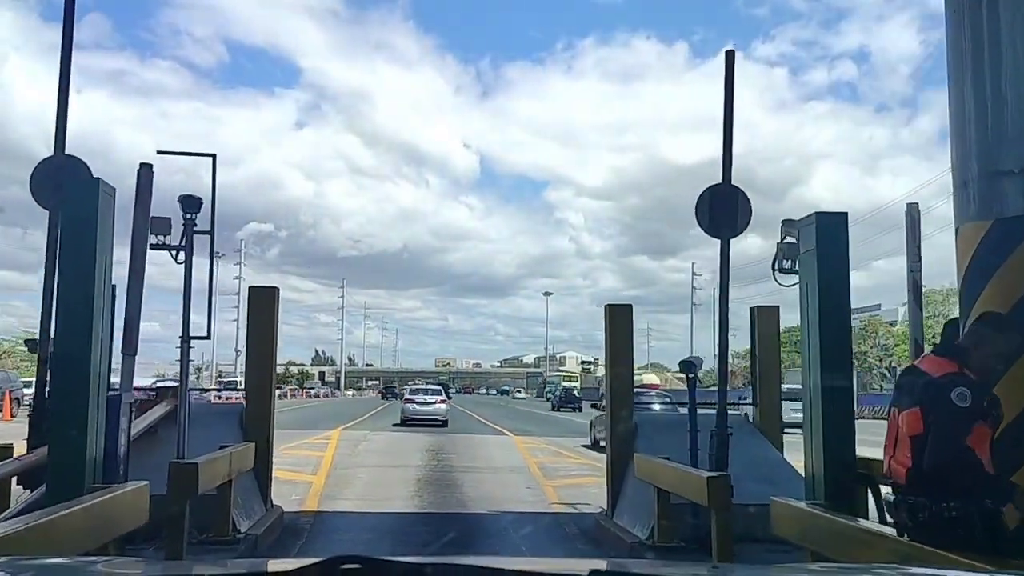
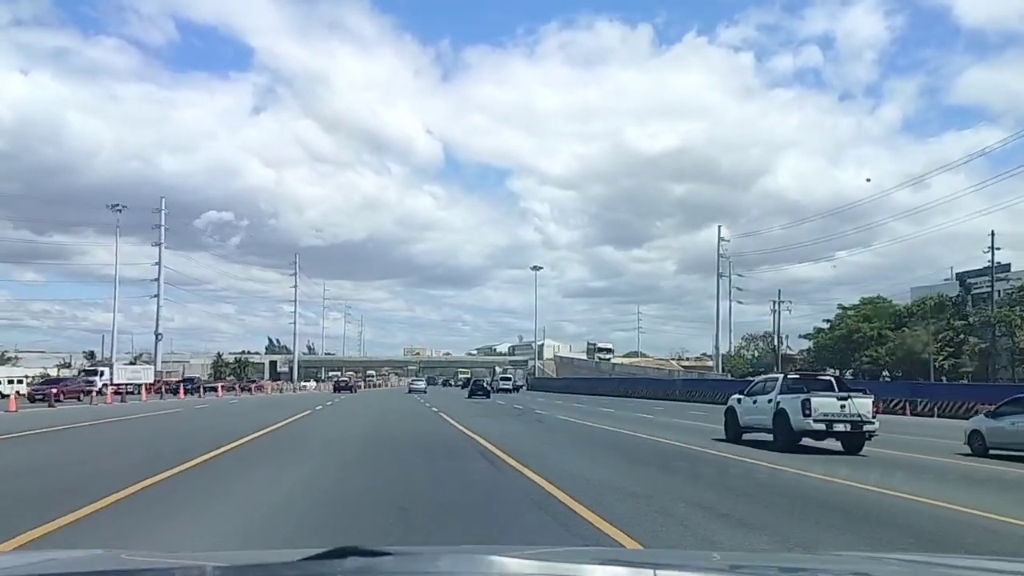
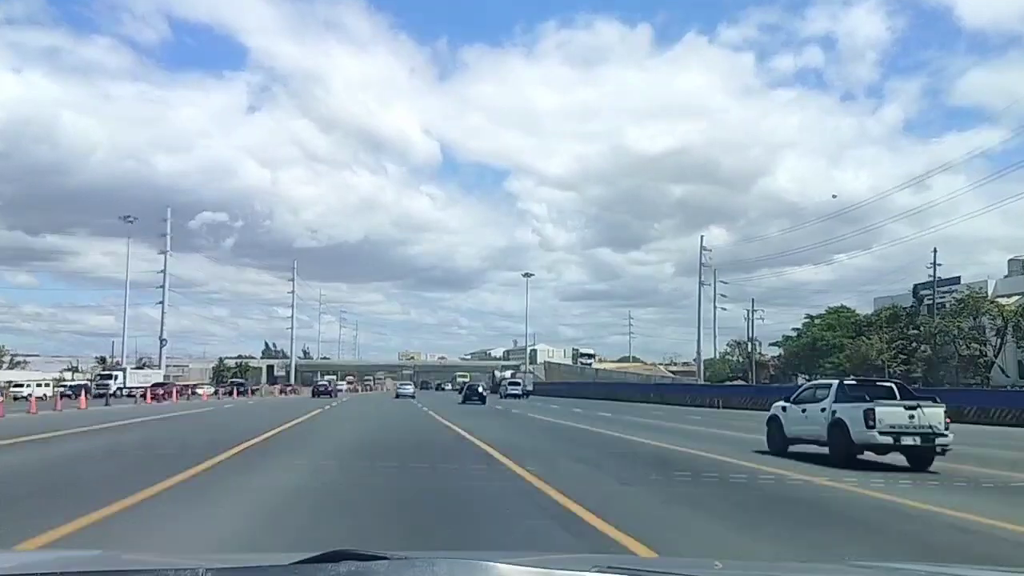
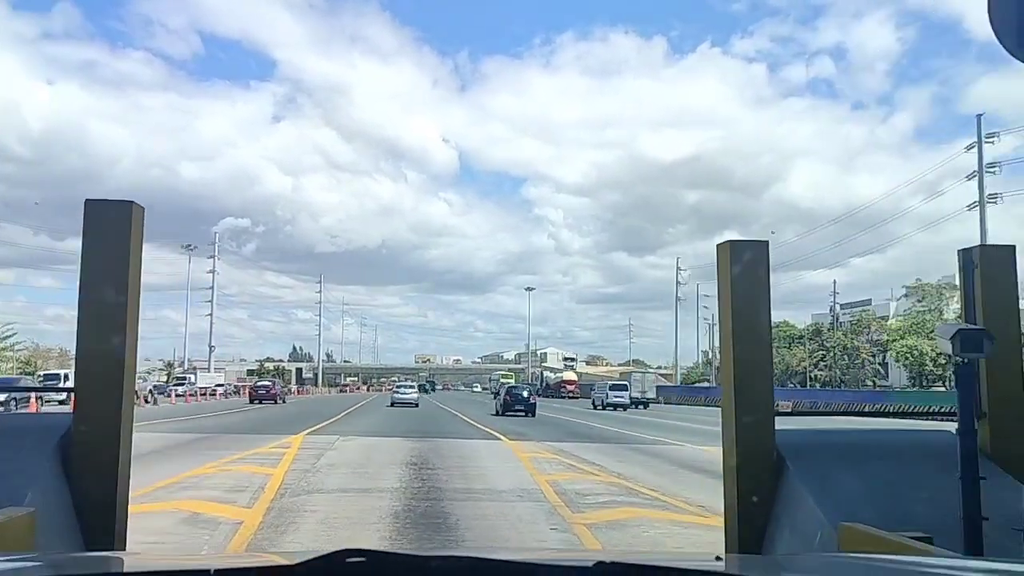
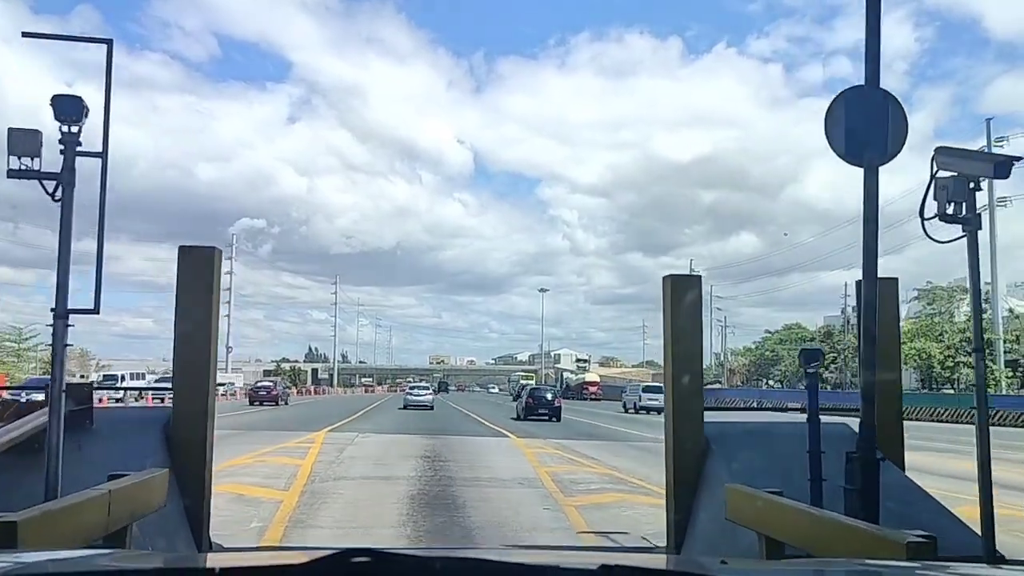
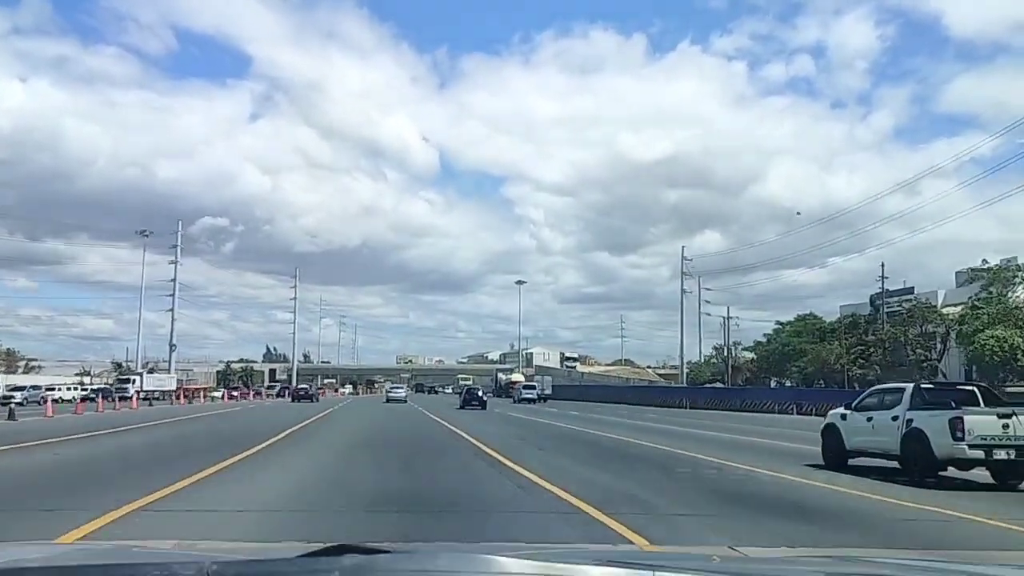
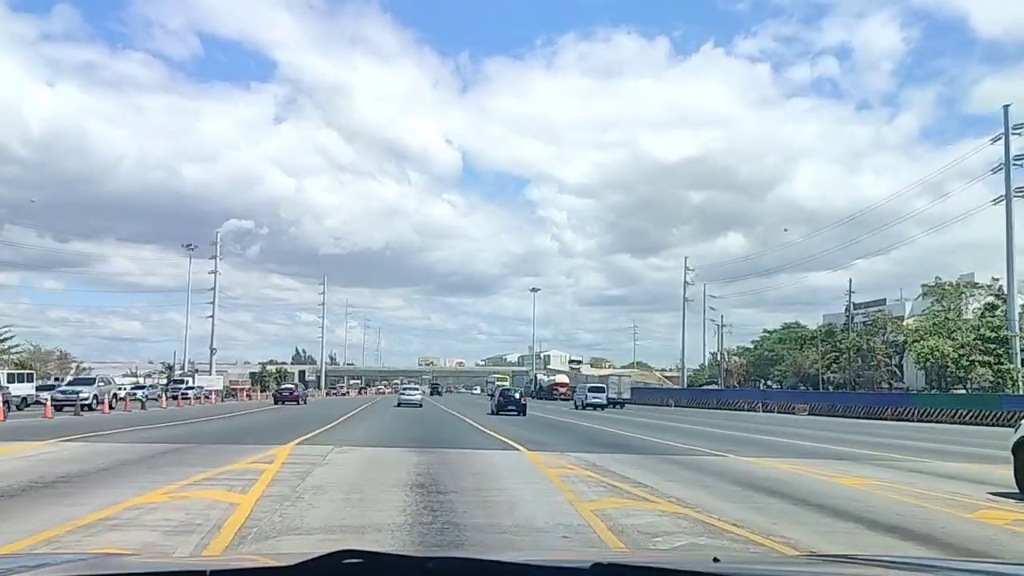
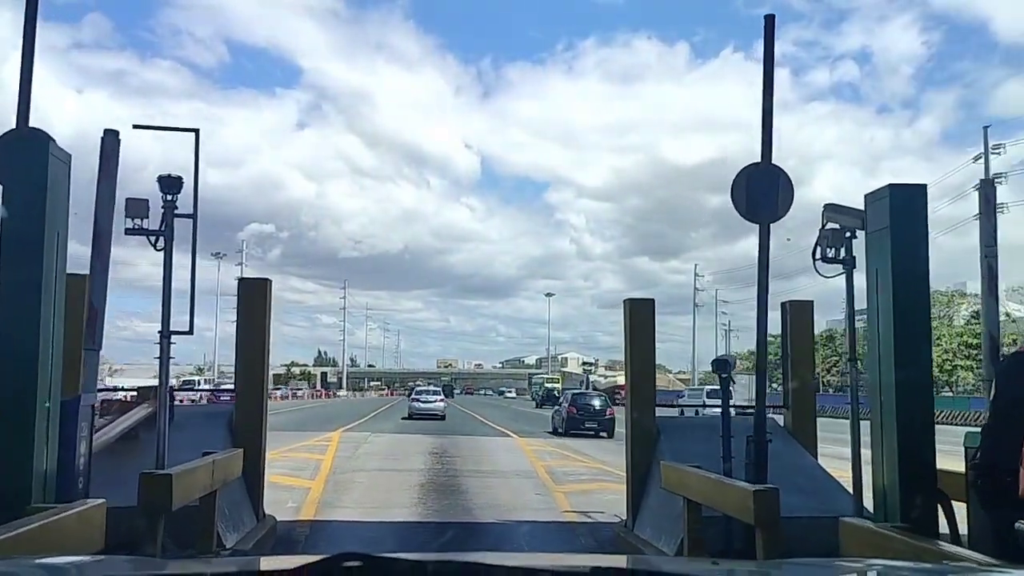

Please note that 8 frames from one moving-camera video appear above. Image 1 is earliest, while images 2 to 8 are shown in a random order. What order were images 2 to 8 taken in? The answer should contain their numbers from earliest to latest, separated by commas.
8, 5, 4, 7, 6, 3, 2
